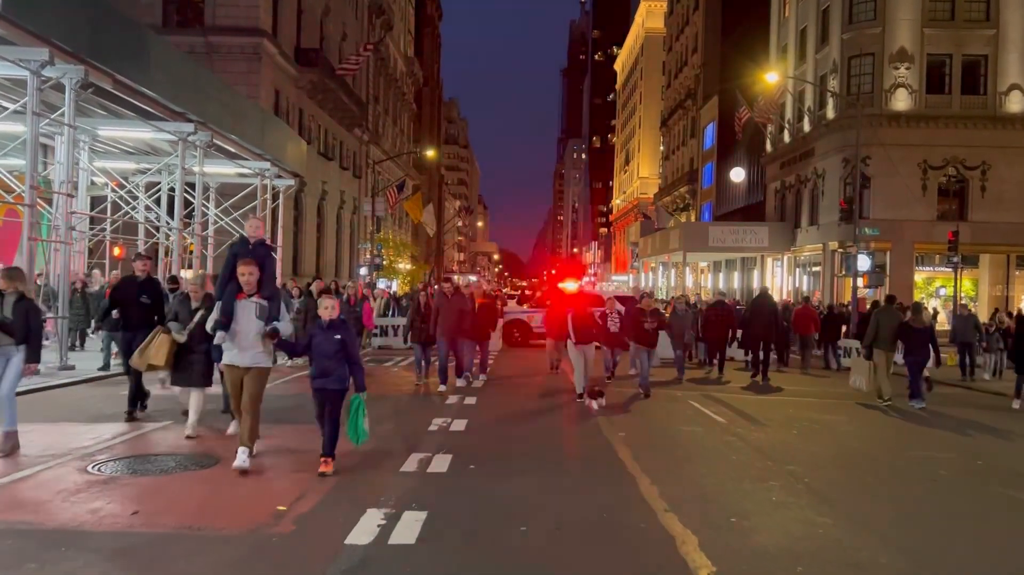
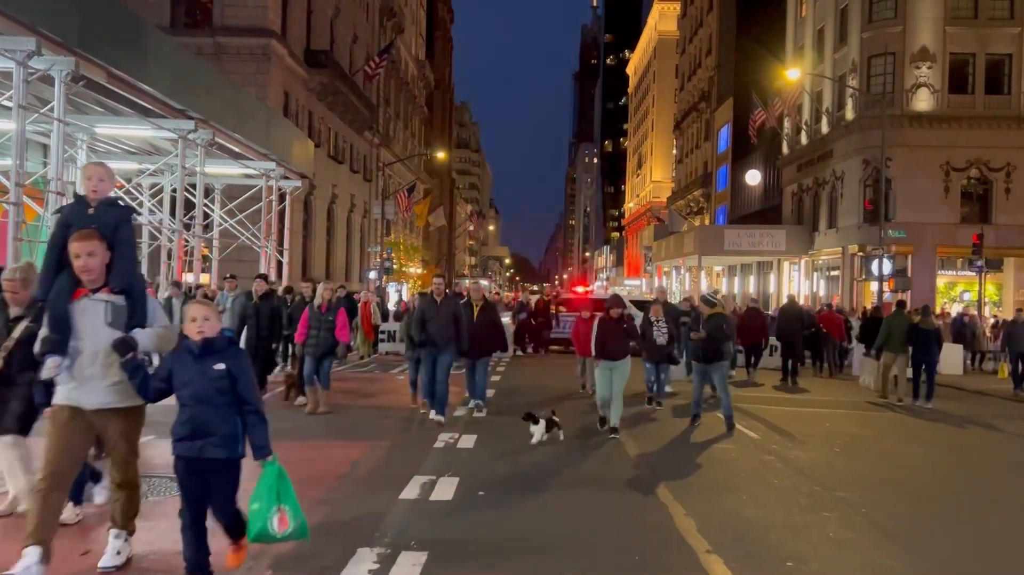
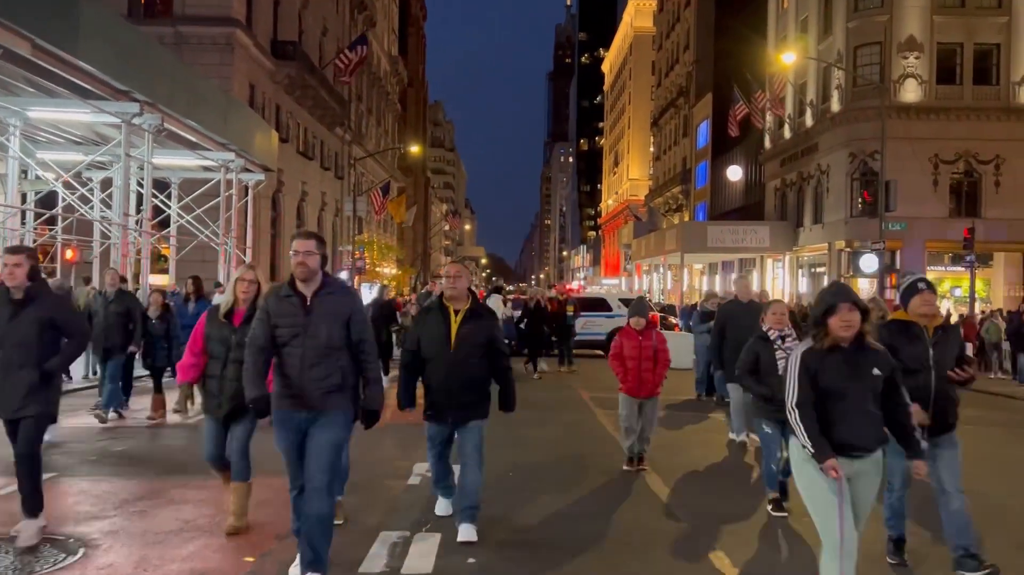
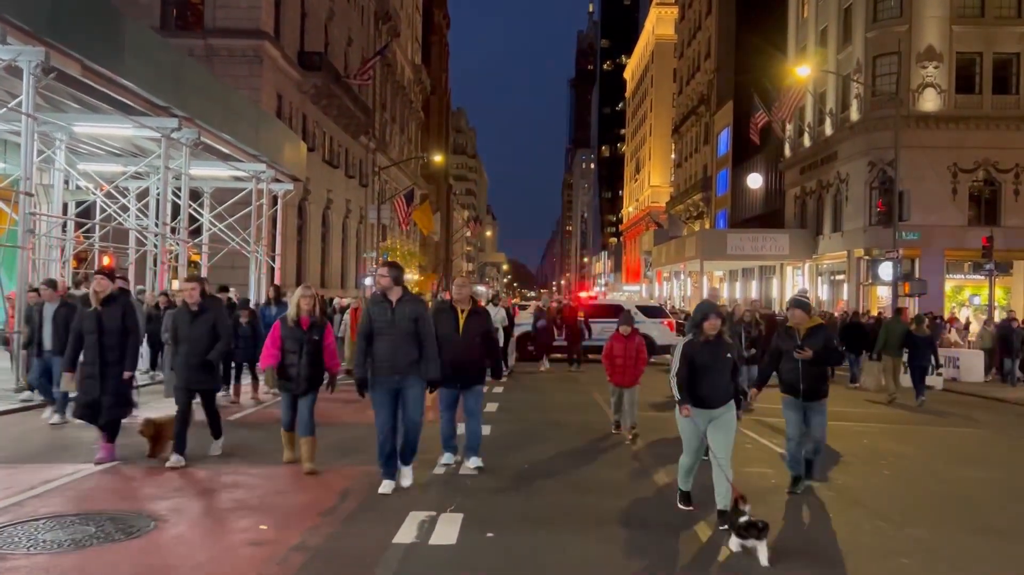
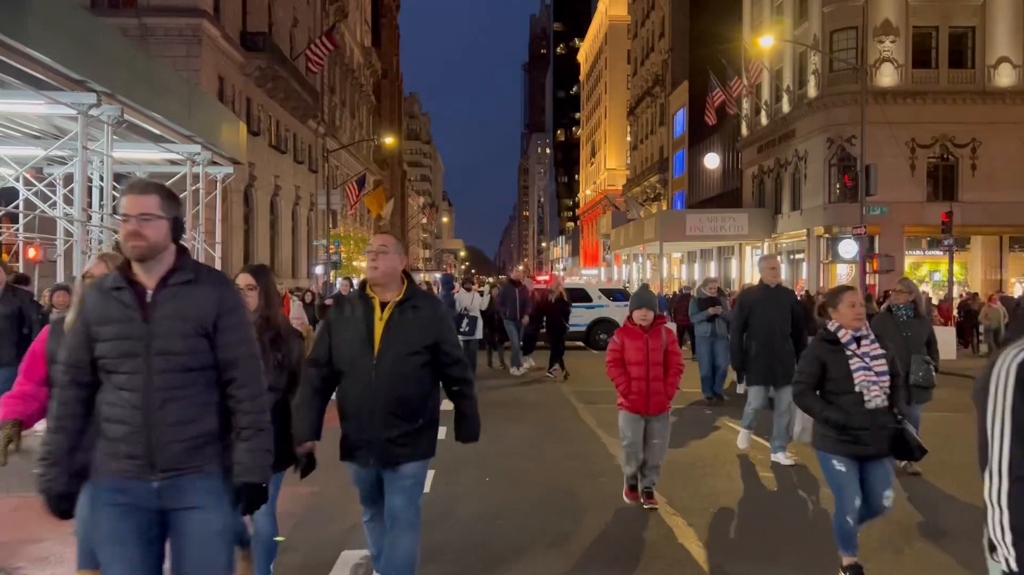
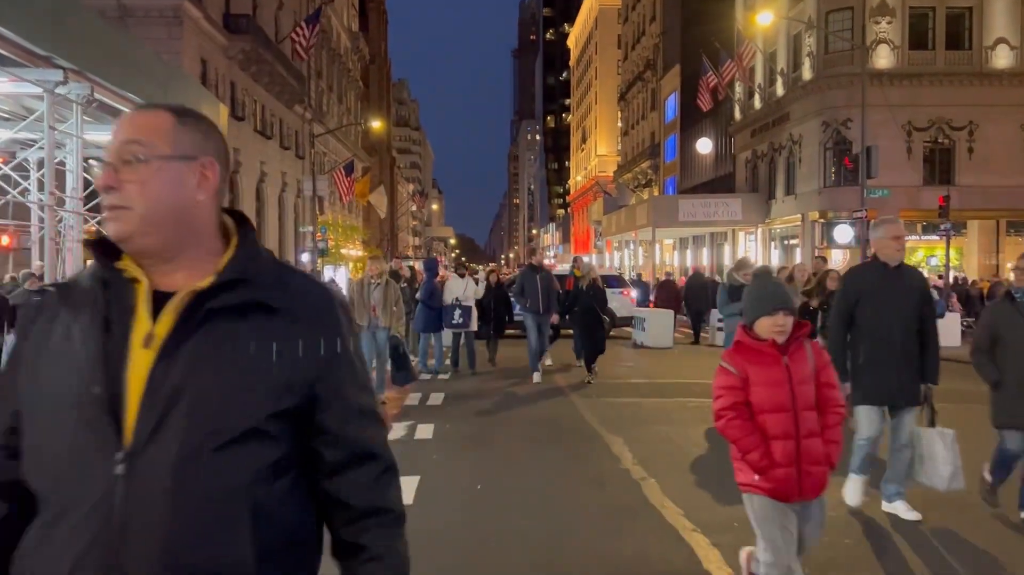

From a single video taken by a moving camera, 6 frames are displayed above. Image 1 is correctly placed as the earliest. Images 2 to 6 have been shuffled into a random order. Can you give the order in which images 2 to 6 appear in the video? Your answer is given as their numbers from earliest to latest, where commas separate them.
2, 4, 3, 5, 6
